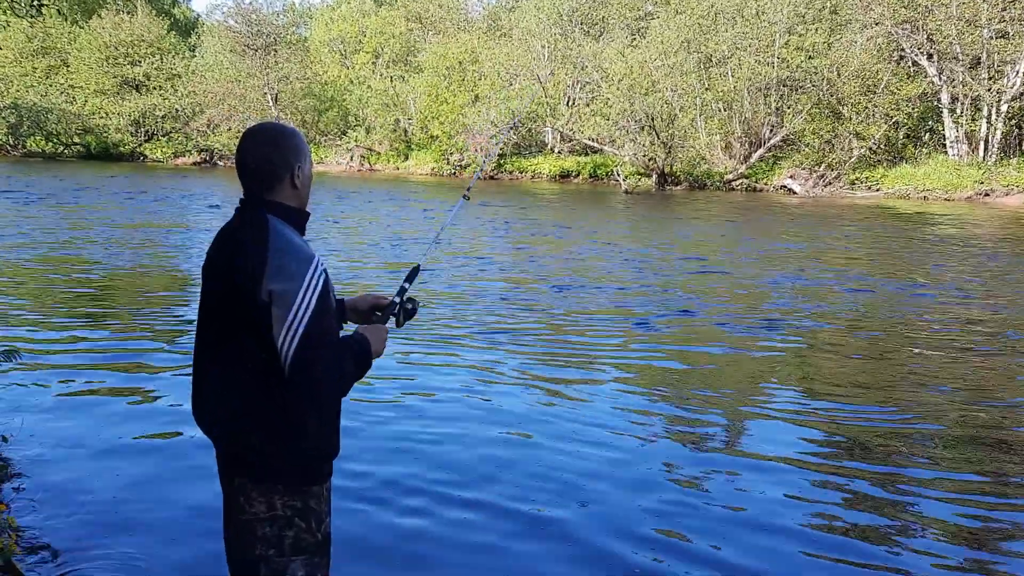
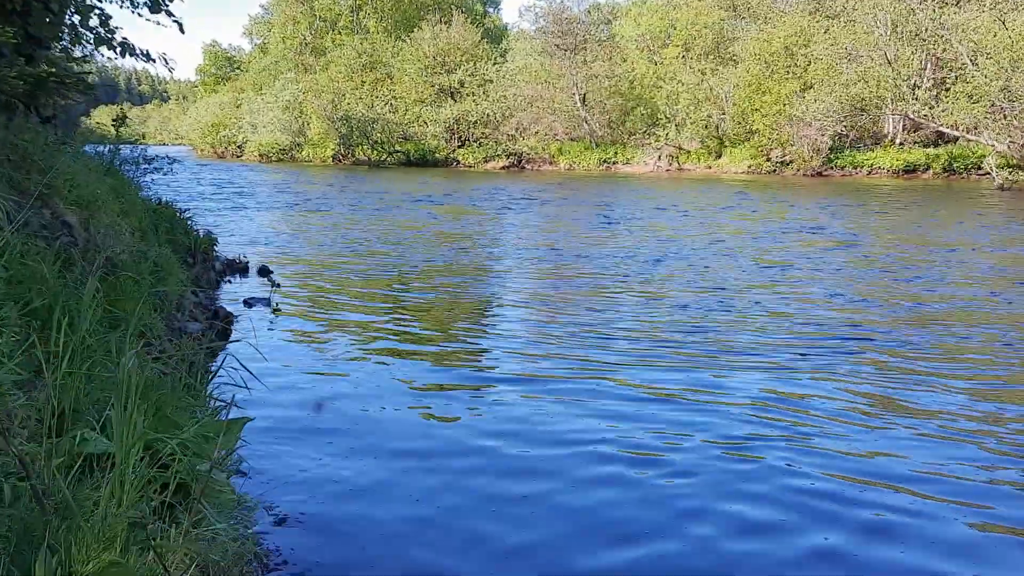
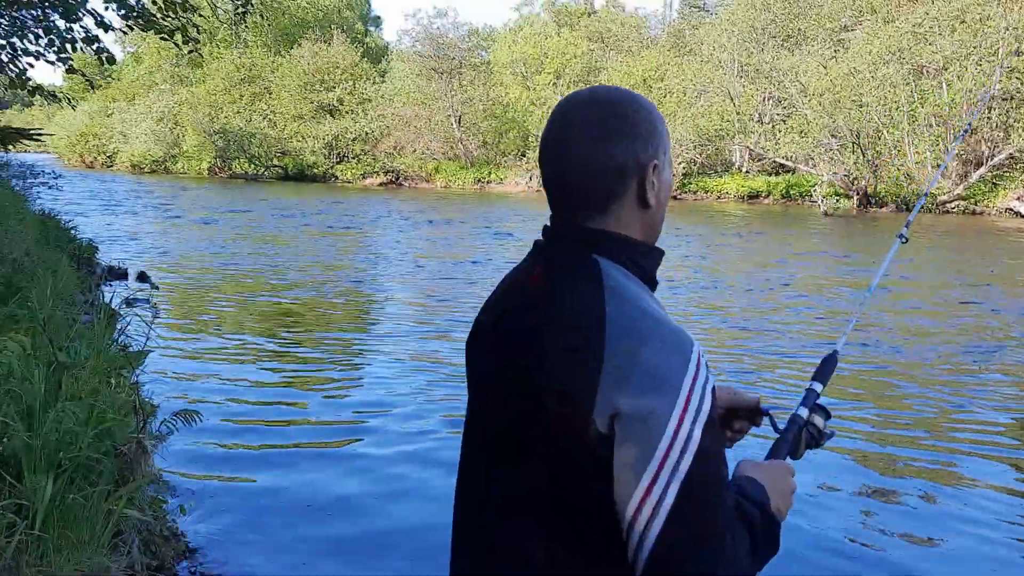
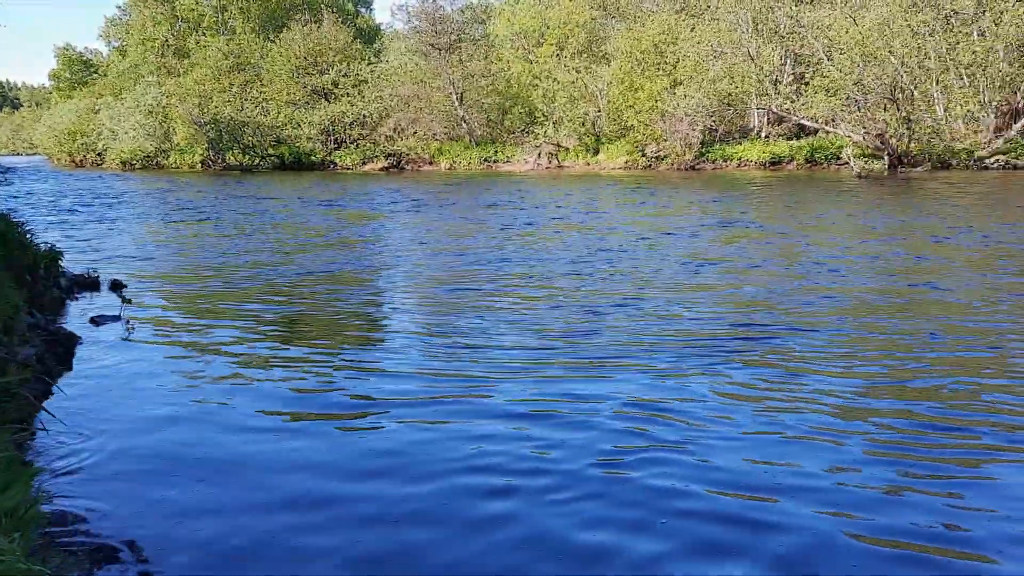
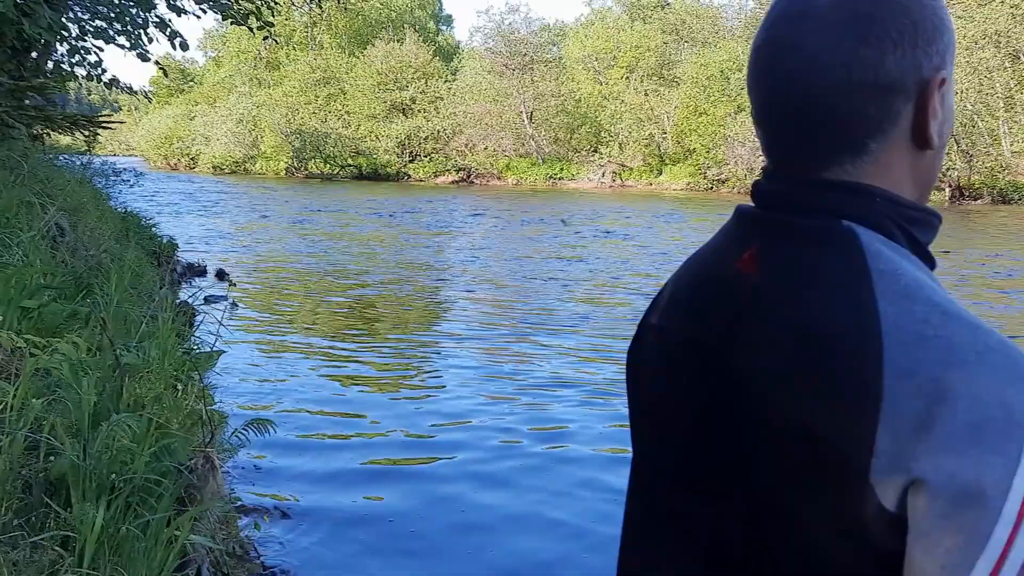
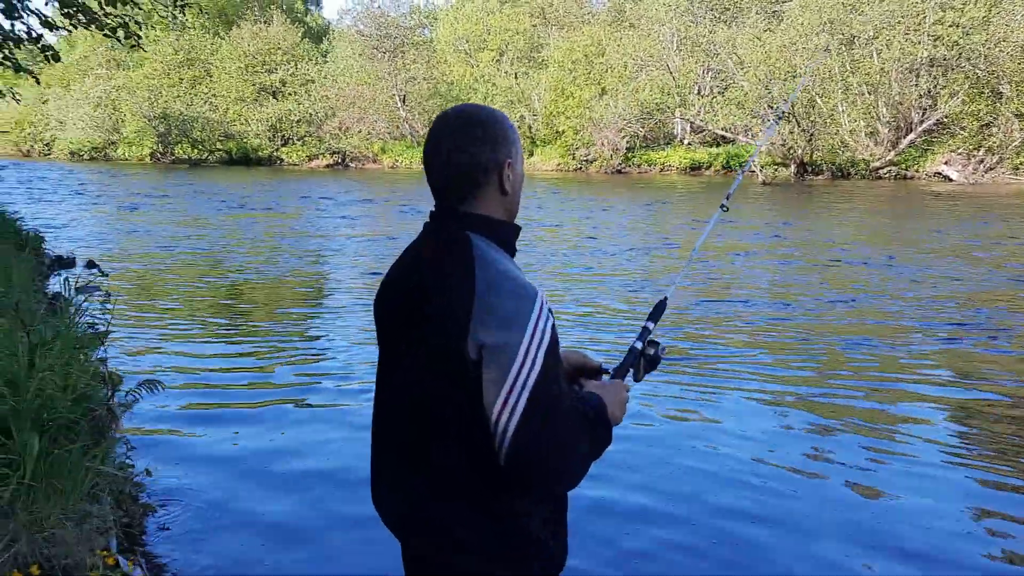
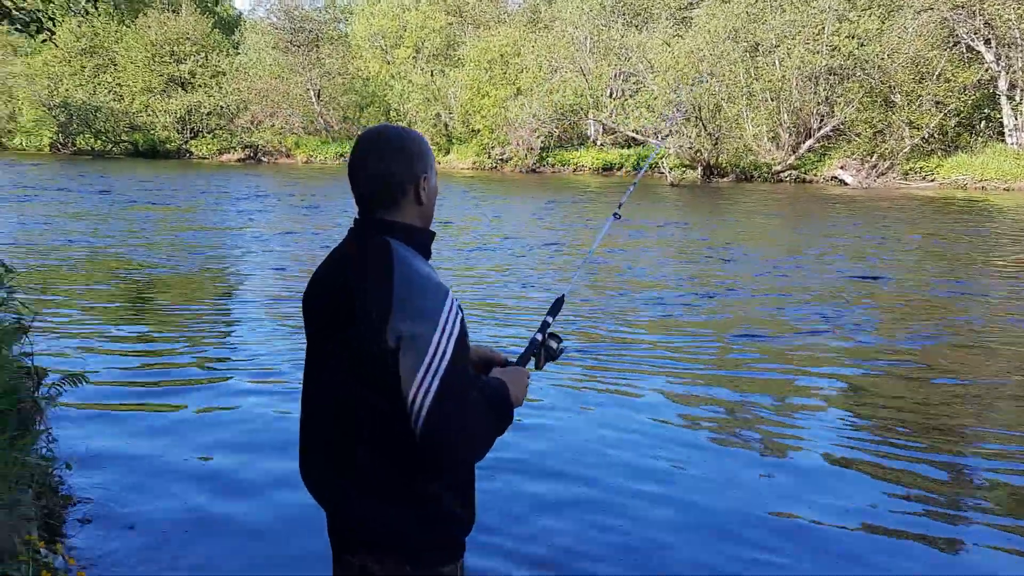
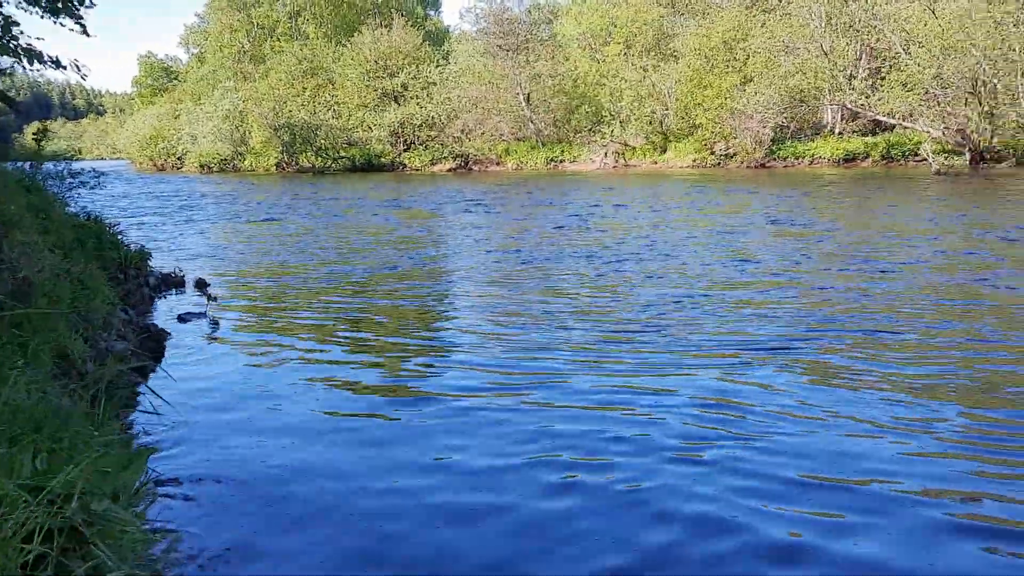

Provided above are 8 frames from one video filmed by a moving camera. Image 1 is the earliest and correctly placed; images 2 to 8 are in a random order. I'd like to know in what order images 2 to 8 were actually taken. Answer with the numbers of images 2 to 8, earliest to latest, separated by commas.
7, 6, 3, 5, 2, 8, 4
